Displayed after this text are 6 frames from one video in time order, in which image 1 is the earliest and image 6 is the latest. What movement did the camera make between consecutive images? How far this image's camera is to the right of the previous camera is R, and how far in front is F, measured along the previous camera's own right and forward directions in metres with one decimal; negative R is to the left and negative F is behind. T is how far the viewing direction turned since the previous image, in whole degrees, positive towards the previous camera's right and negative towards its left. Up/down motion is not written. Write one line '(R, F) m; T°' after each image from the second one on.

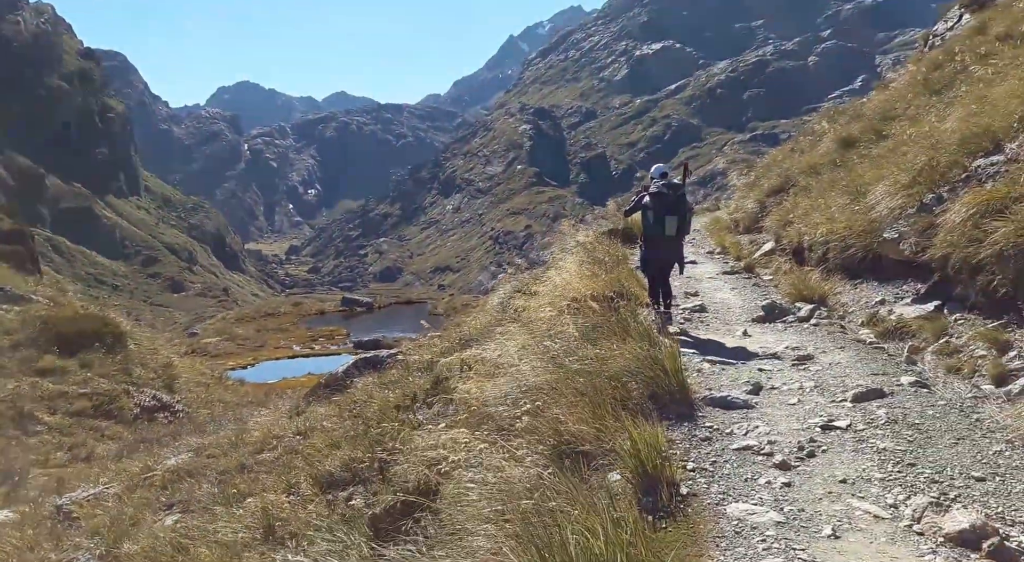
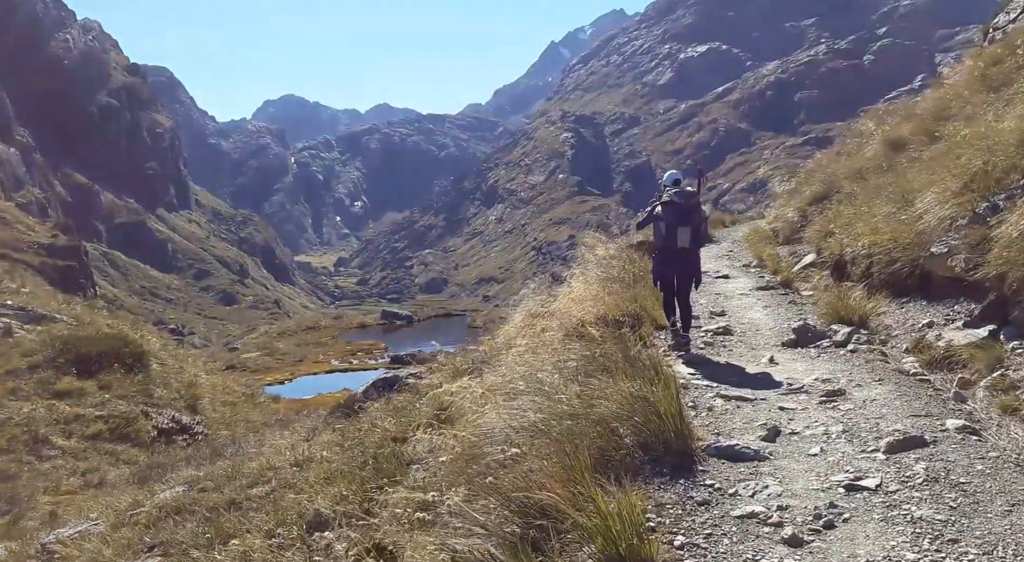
(+0.5, +0.8) m; -3°
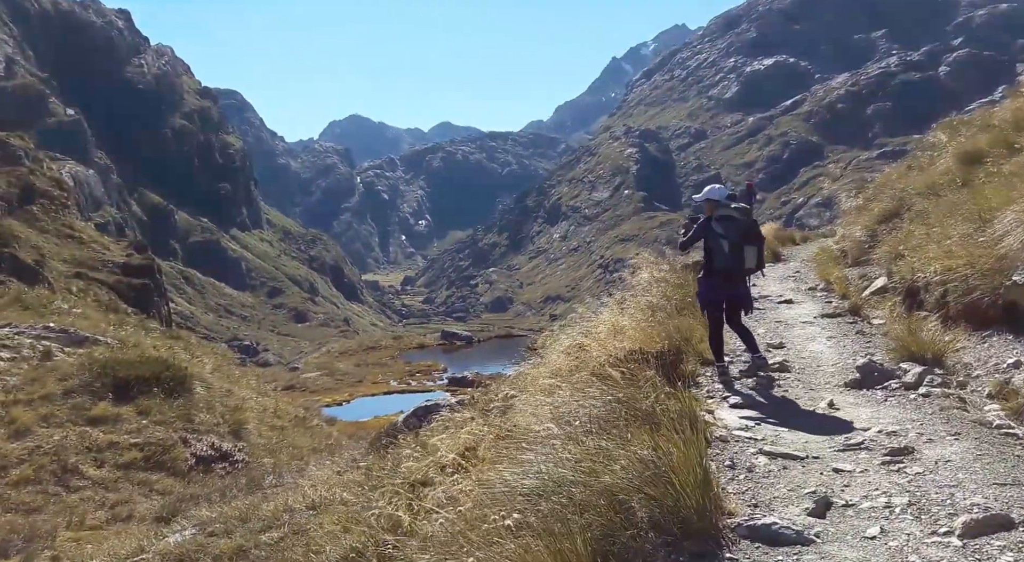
(+0.5, +0.9) m; -5°
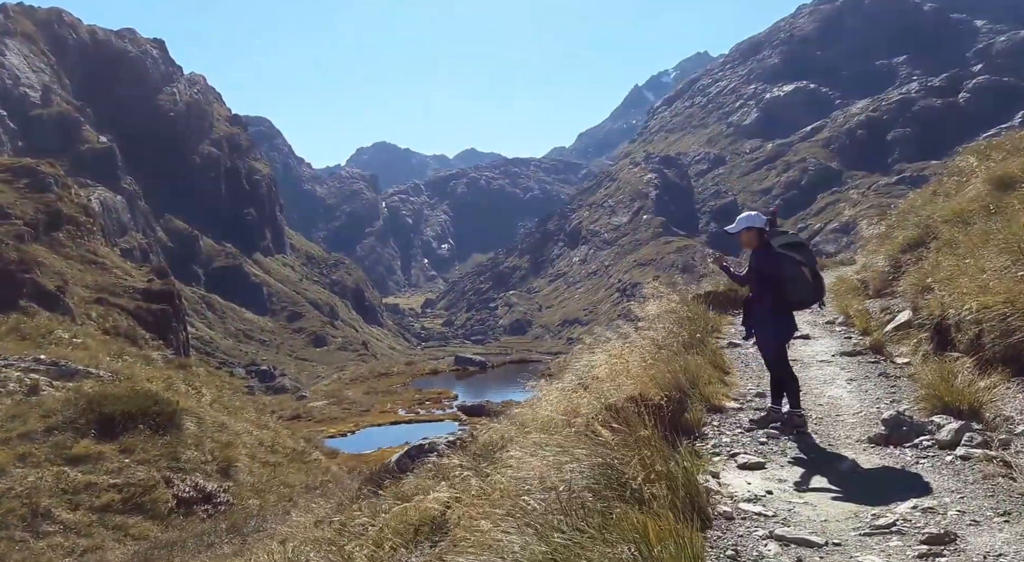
(+0.4, +1.1) m; -1°
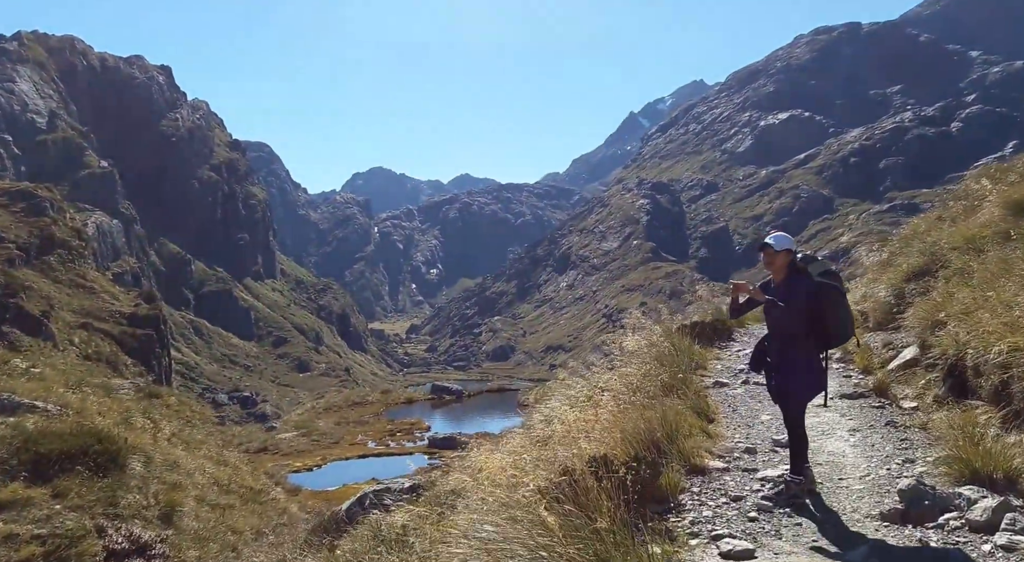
(+0.5, +1.5) m; +1°
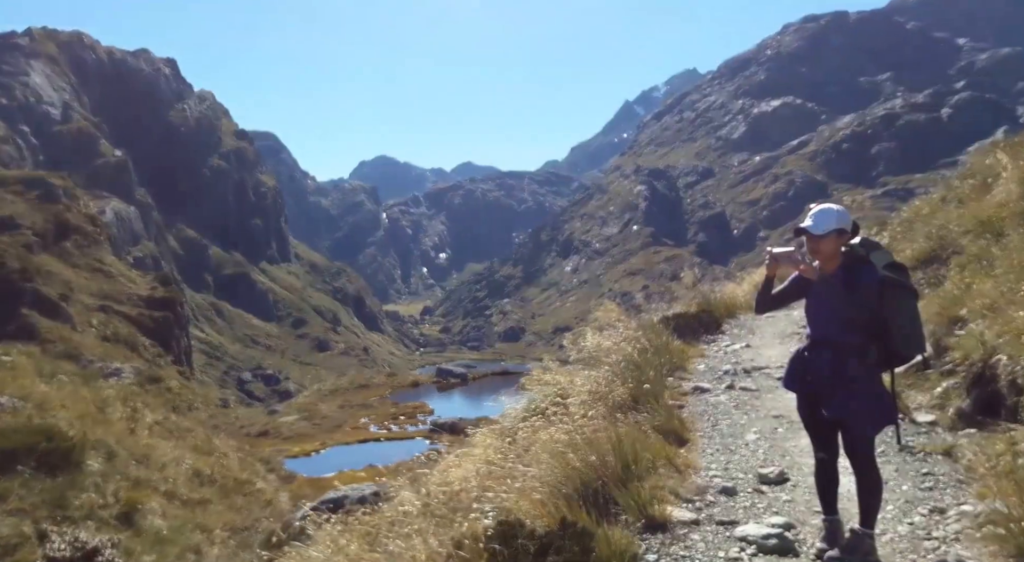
(+0.5, +1.4) m; 0°
